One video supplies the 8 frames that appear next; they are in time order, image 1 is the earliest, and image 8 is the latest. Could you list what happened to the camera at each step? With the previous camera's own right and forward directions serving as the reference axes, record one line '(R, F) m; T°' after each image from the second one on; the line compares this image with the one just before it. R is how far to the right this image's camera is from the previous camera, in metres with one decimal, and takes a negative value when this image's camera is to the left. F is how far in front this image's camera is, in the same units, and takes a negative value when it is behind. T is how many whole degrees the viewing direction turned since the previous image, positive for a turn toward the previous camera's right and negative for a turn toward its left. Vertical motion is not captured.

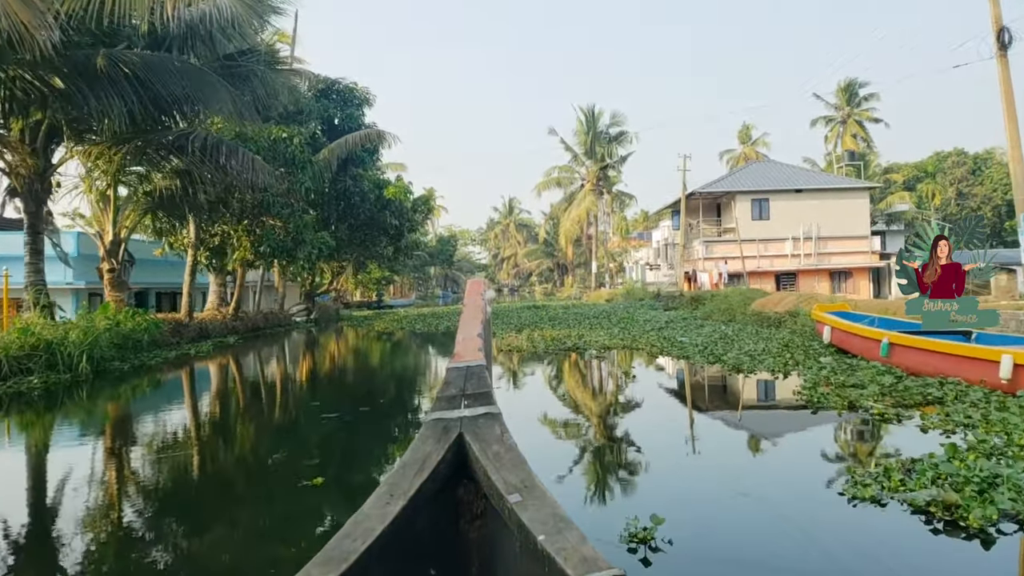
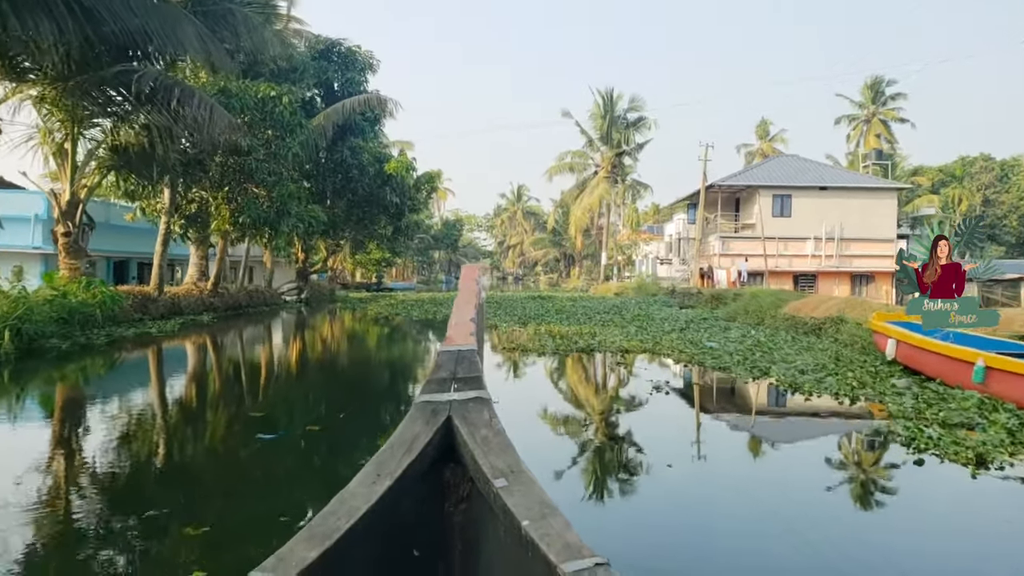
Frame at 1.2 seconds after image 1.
(-0.1, +1.5) m; 0°
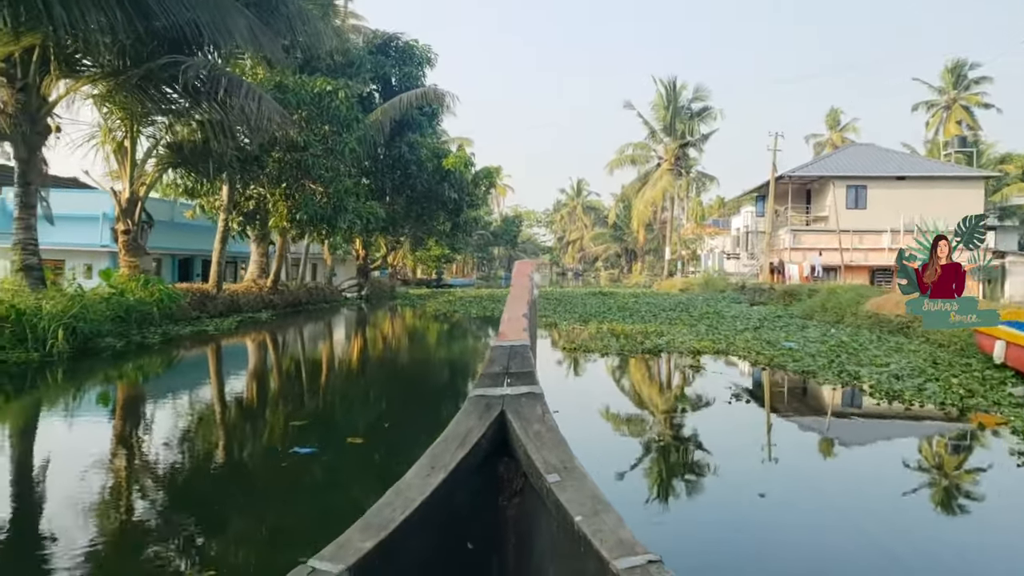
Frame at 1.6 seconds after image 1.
(0.0, +0.5) m; -5°
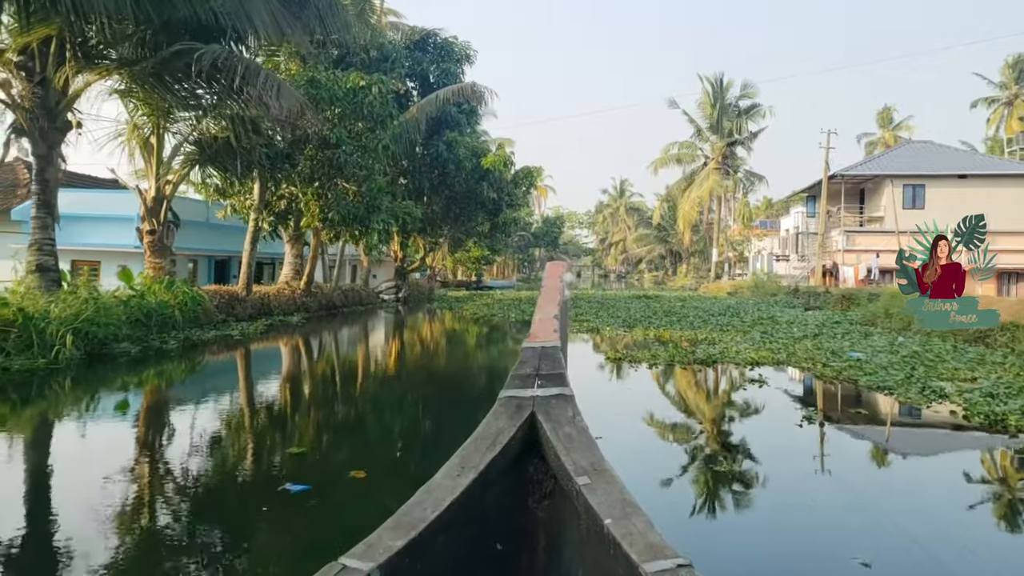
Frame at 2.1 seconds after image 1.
(0.0, +0.7) m; -3°
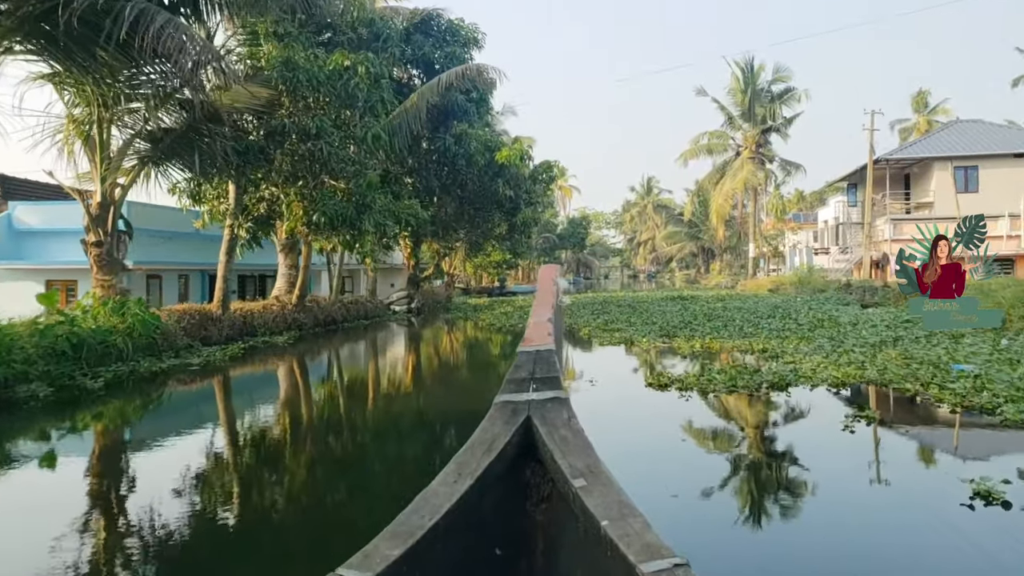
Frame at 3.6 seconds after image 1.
(+0.2, +1.8) m; -2°
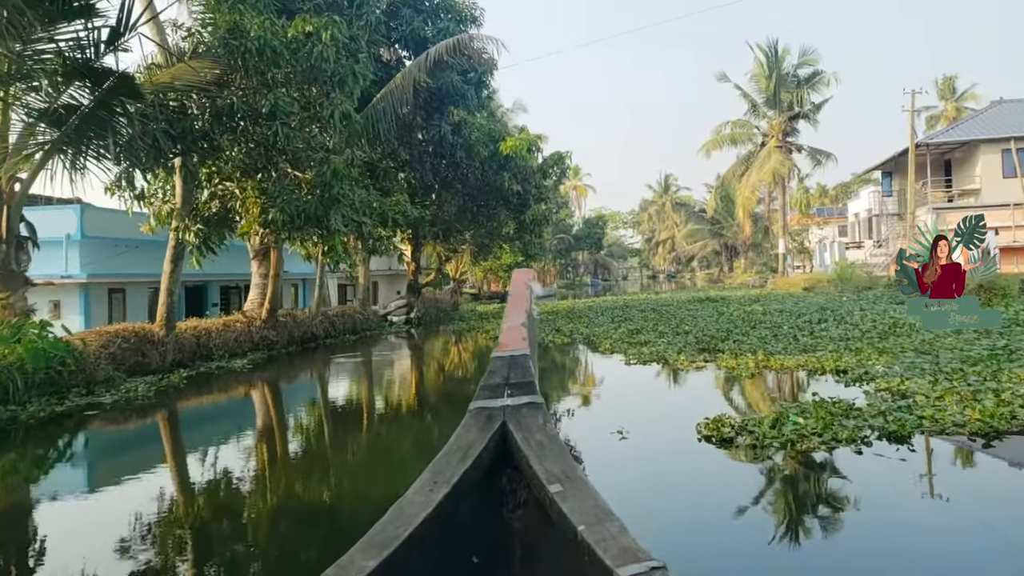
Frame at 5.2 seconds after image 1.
(+0.2, +1.9) m; -1°
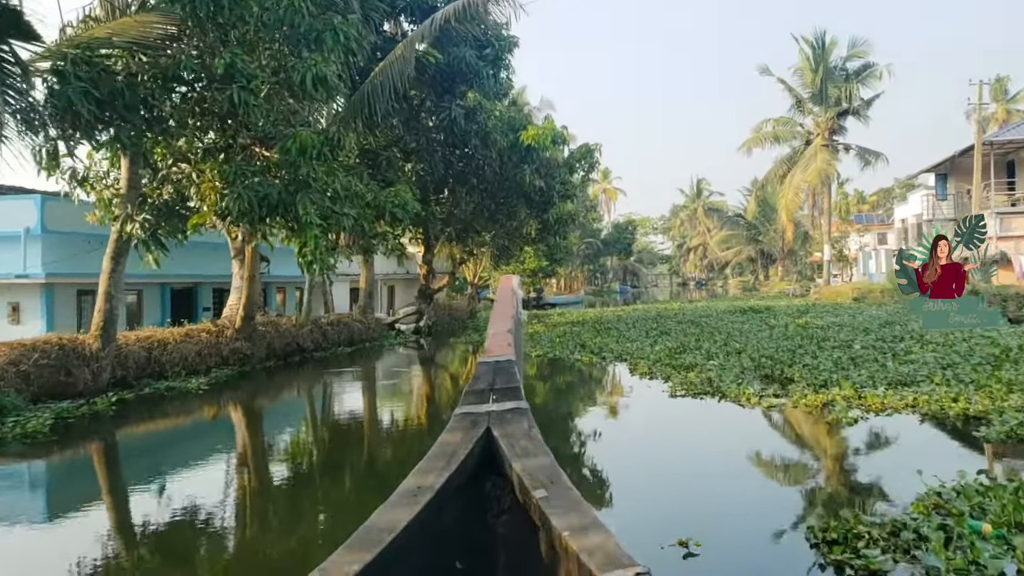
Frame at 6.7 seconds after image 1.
(+0.1, +1.8) m; -2°
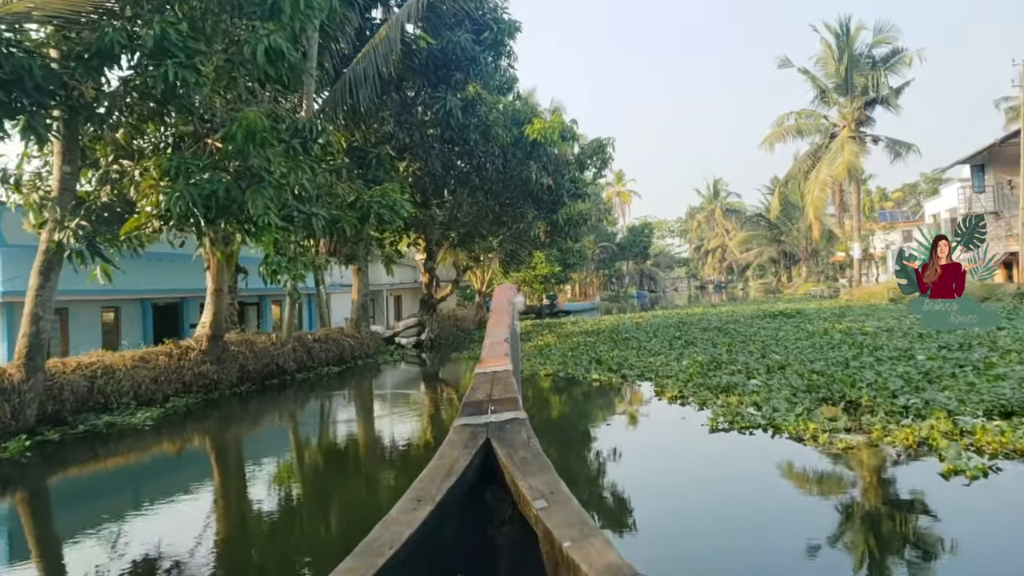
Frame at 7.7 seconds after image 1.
(+0.1, +1.2) m; -1°
